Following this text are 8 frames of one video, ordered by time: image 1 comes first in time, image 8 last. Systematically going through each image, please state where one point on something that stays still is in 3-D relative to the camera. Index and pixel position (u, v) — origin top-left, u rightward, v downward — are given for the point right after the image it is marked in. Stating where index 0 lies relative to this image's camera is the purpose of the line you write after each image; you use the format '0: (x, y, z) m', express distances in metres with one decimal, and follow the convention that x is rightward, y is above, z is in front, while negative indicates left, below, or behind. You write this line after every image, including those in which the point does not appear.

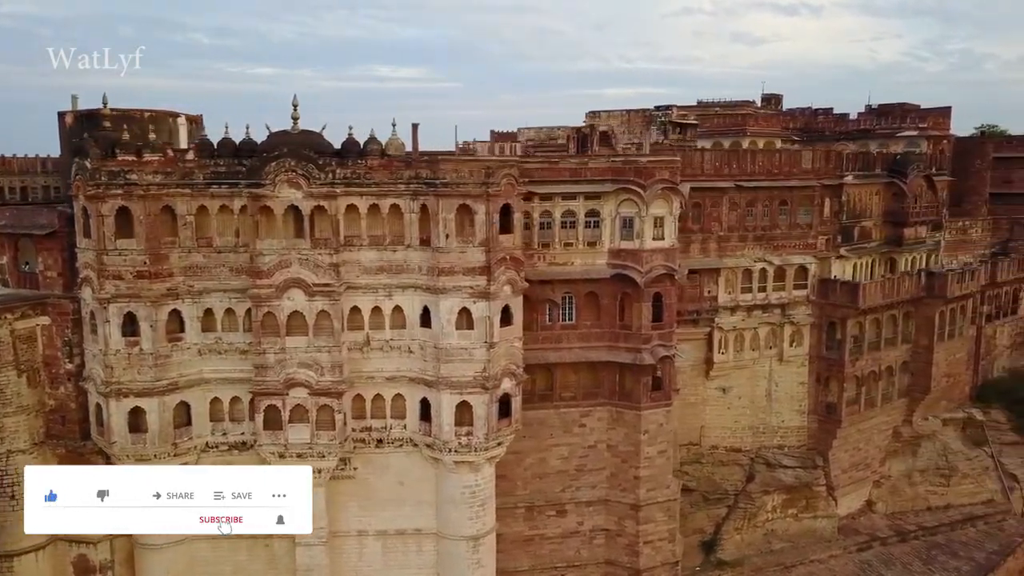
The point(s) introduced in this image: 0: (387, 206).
0: (-3.0, +2.0, +19.9) m
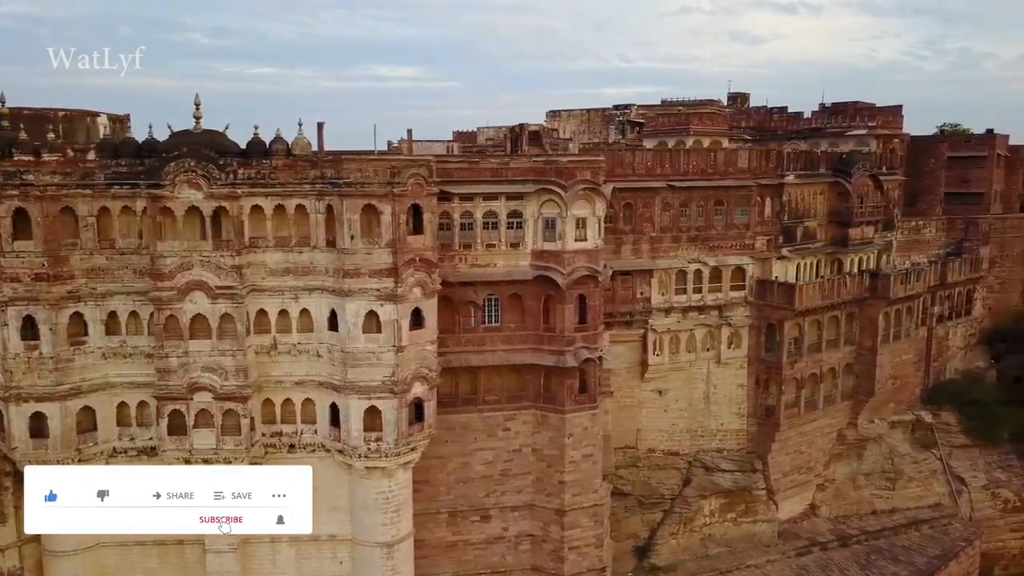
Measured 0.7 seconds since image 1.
0: (-5.2, +1.9, +19.5) m
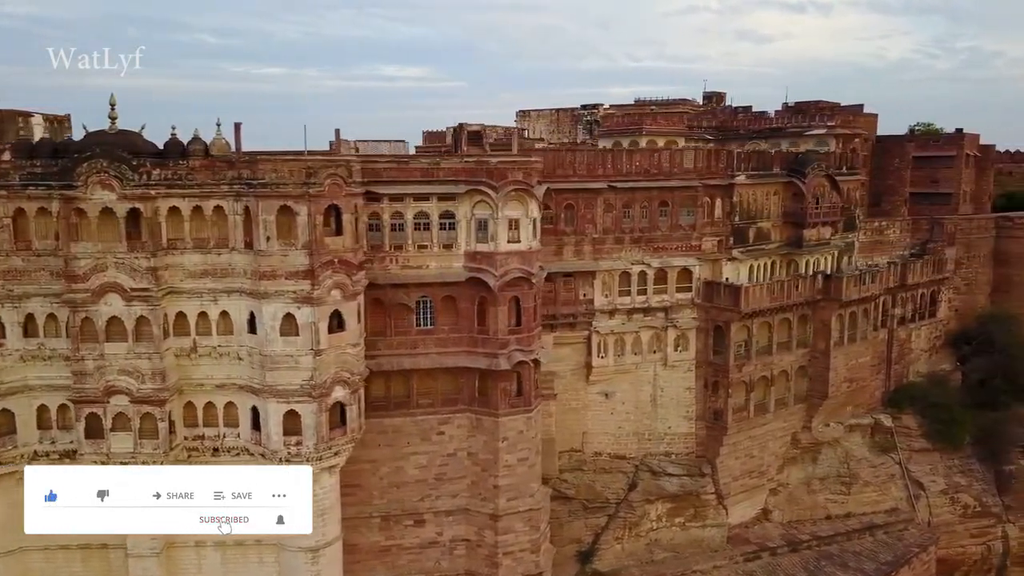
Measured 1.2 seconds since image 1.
0: (-7.1, +1.9, +19.3) m
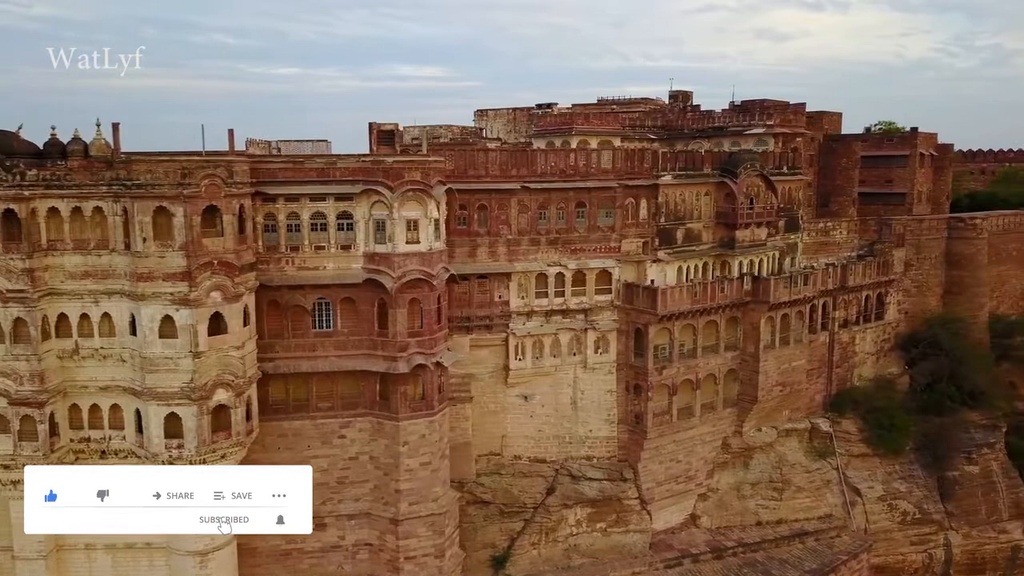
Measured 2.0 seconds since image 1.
0: (-9.9, +1.9, +19.2) m
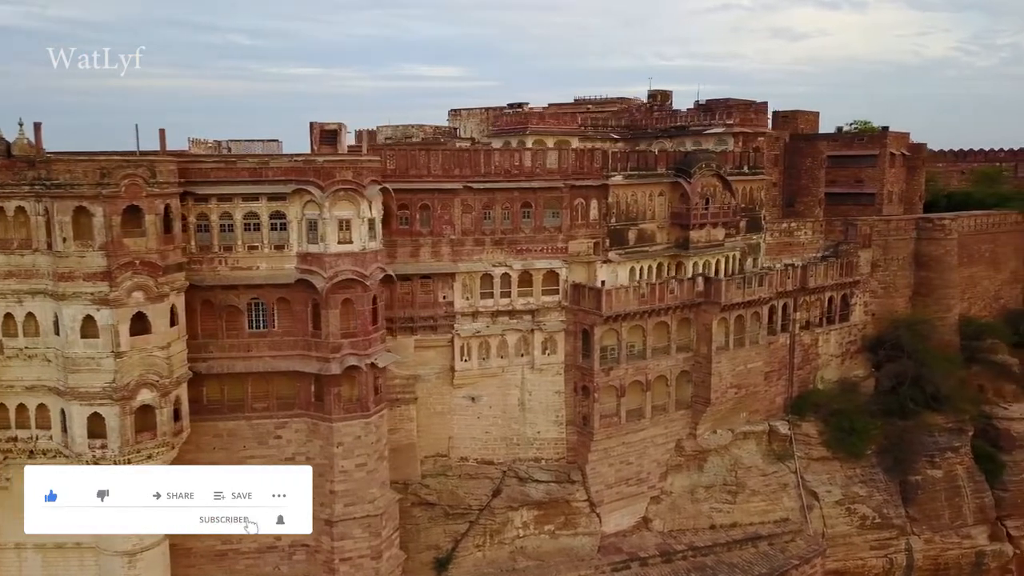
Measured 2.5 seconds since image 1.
0: (-11.7, +1.9, +19.2) m
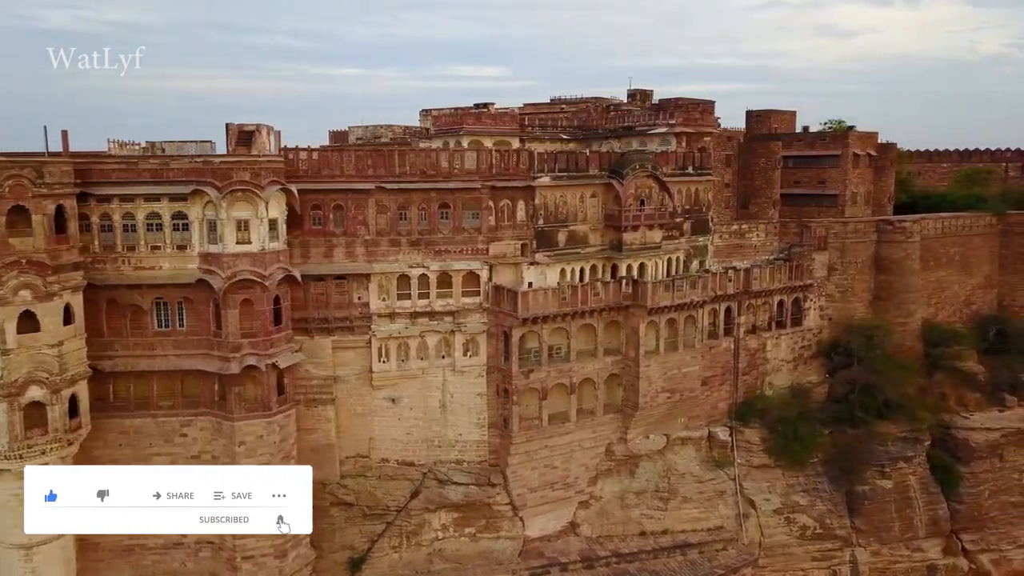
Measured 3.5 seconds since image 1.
0: (-14.5, +1.9, +19.7) m
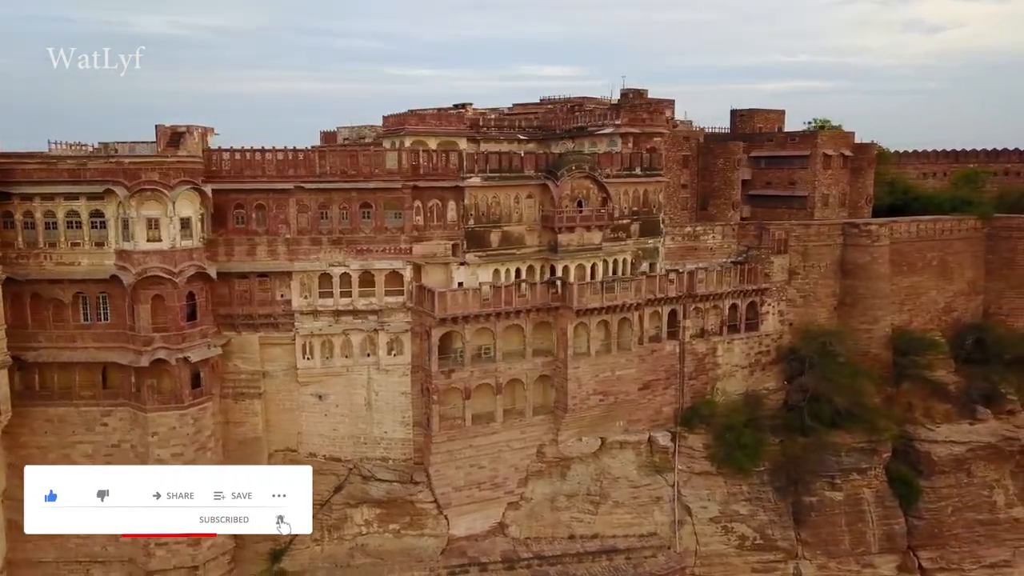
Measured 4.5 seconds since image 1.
0: (-17.5, +2.1, +21.1) m
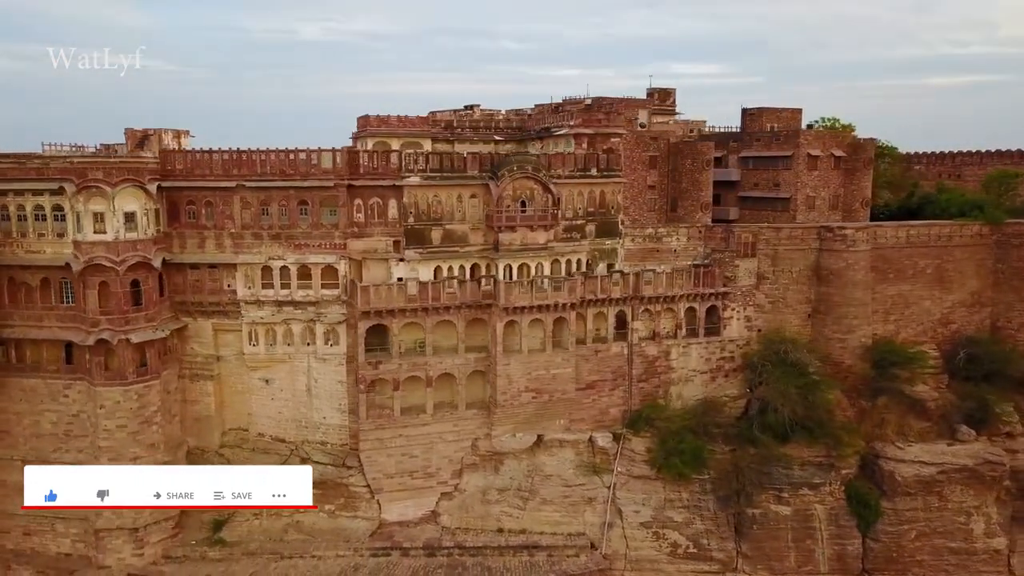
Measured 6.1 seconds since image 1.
0: (-20.4, +2.7, +25.0) m
